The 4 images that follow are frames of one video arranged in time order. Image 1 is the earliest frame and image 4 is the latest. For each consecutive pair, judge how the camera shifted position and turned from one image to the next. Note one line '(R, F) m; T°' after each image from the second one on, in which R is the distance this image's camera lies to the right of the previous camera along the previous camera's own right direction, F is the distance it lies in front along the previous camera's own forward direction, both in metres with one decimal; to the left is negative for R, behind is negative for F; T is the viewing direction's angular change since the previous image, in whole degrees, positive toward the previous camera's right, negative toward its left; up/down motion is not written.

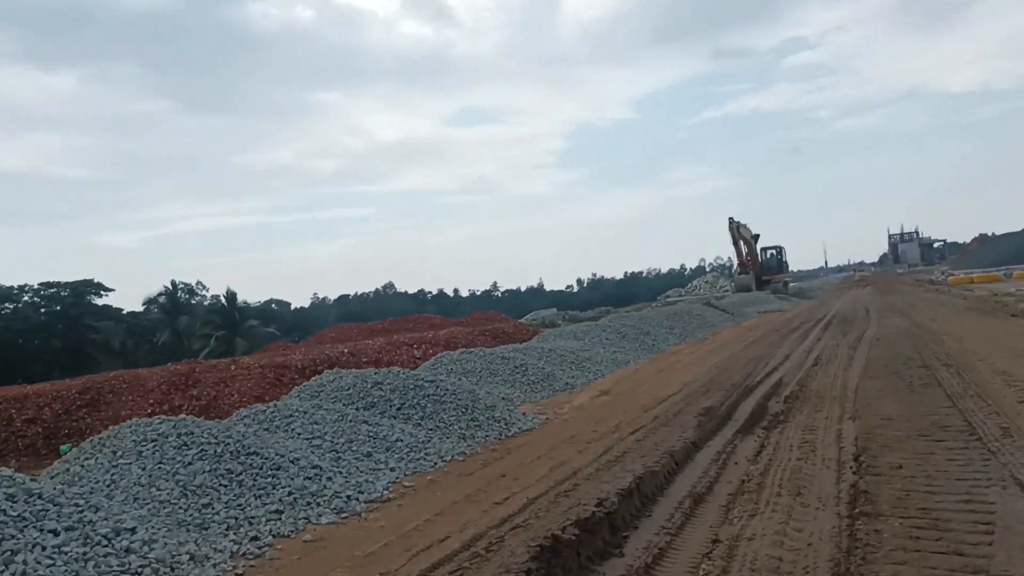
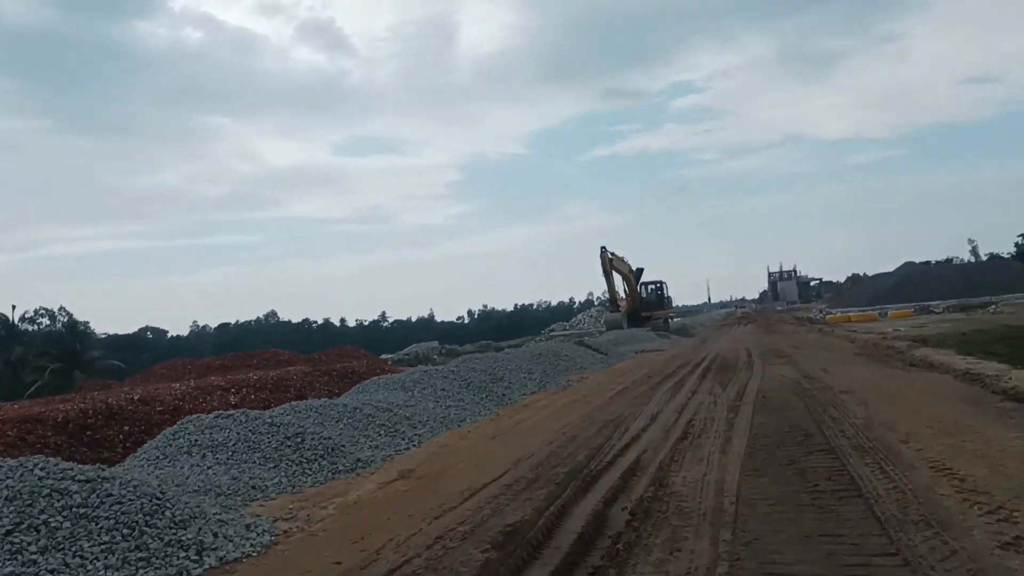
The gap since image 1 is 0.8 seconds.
(+1.7, +3.8) m; +8°
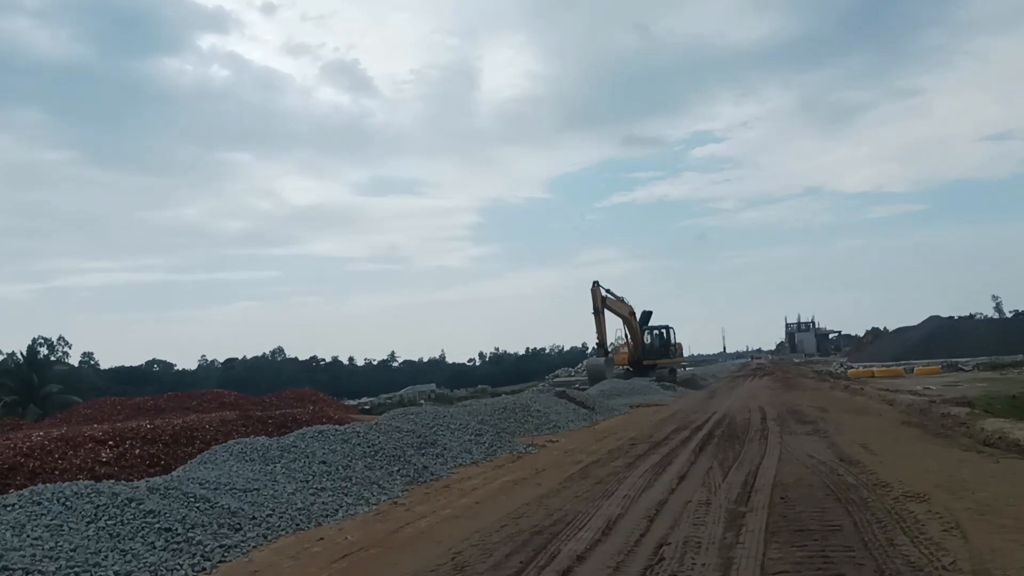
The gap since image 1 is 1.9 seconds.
(+1.5, +4.9) m; -1°
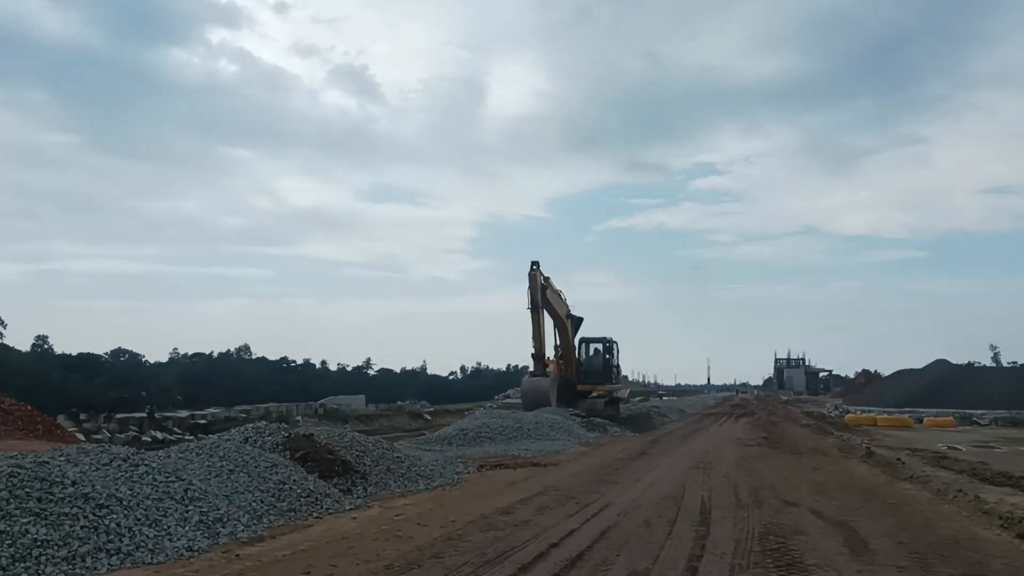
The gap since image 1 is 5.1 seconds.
(+4.9, +14.1) m; 0°
